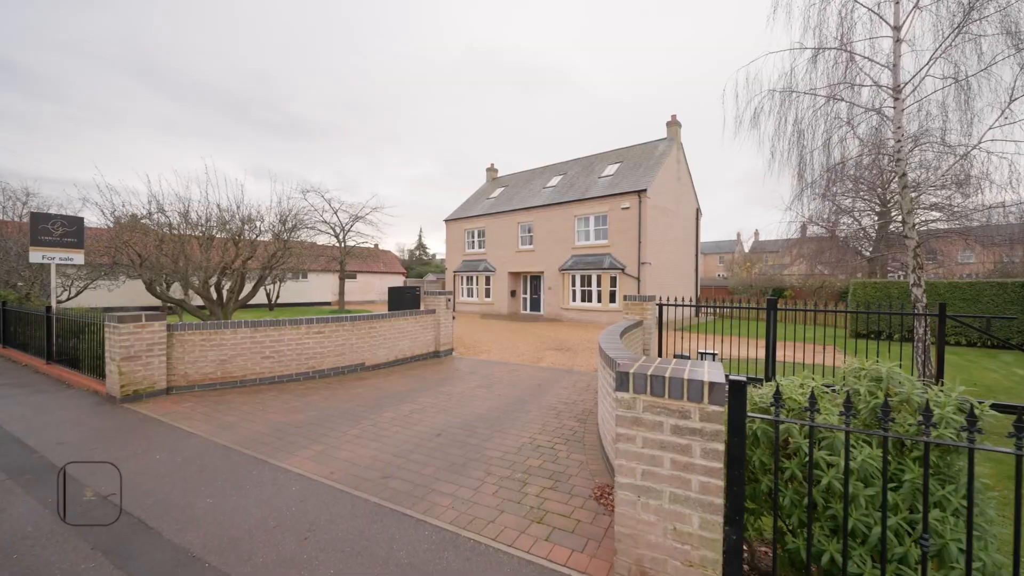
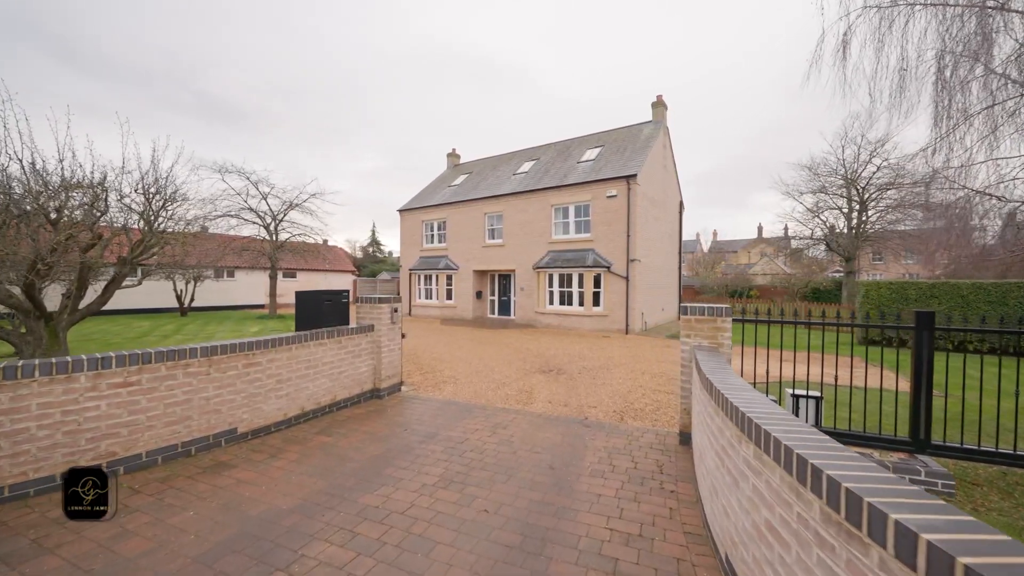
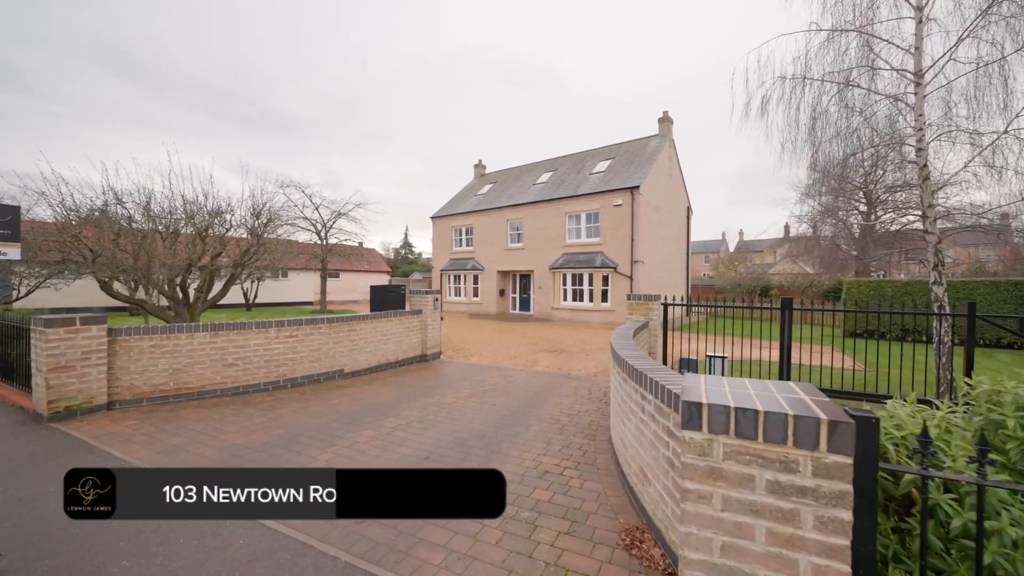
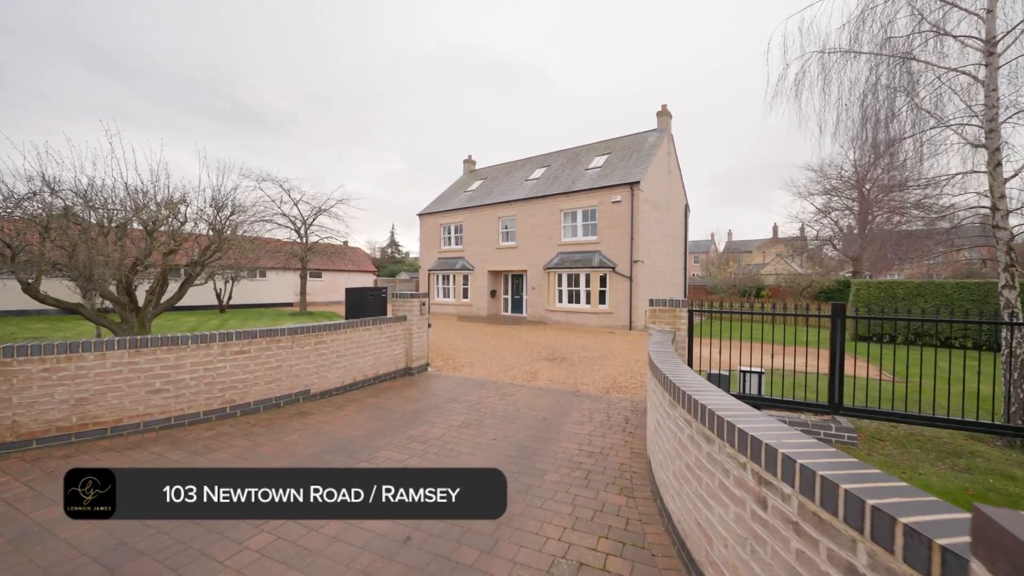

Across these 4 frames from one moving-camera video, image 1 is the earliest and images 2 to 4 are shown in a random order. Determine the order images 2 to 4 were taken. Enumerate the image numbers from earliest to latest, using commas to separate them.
3, 4, 2
